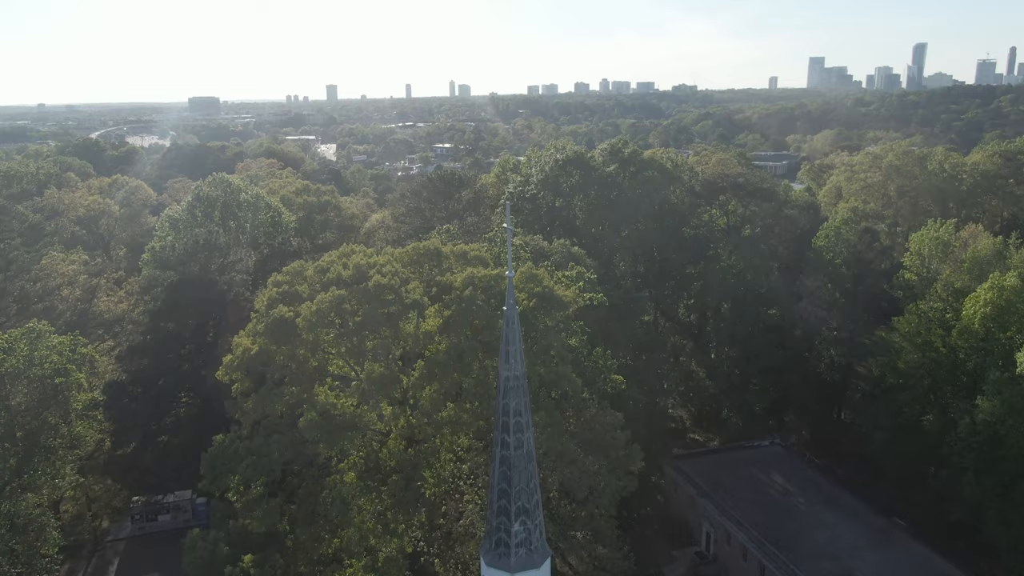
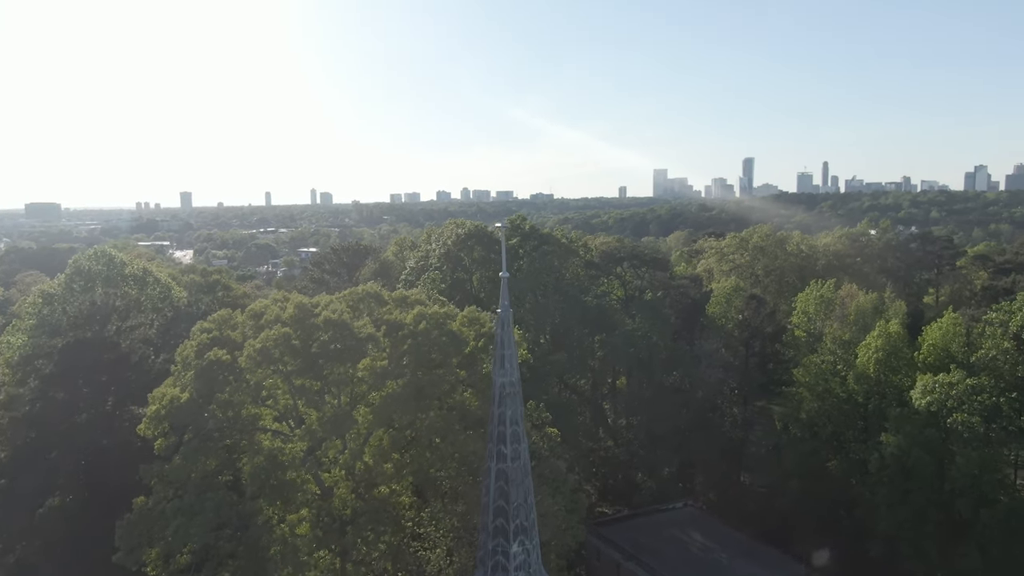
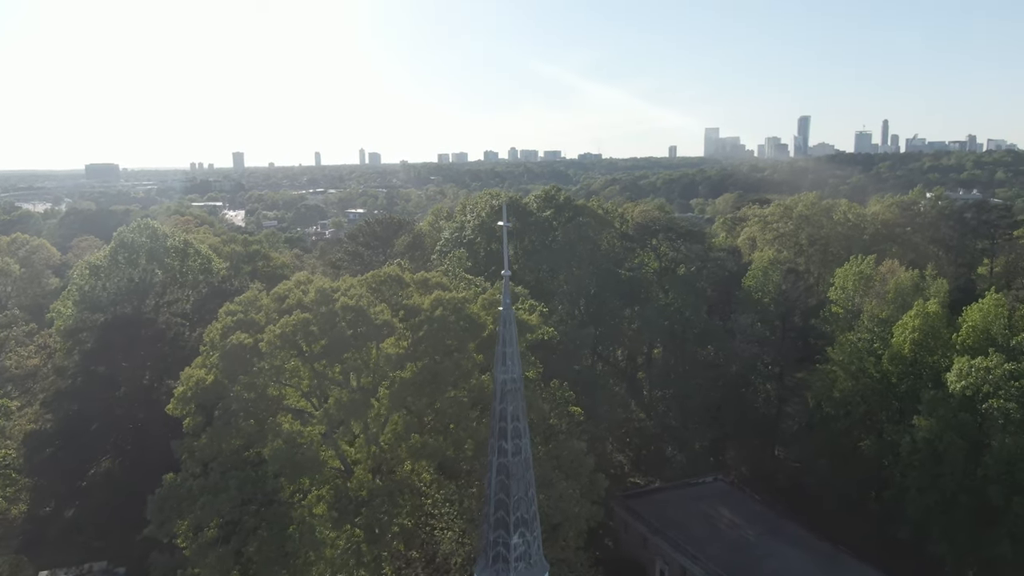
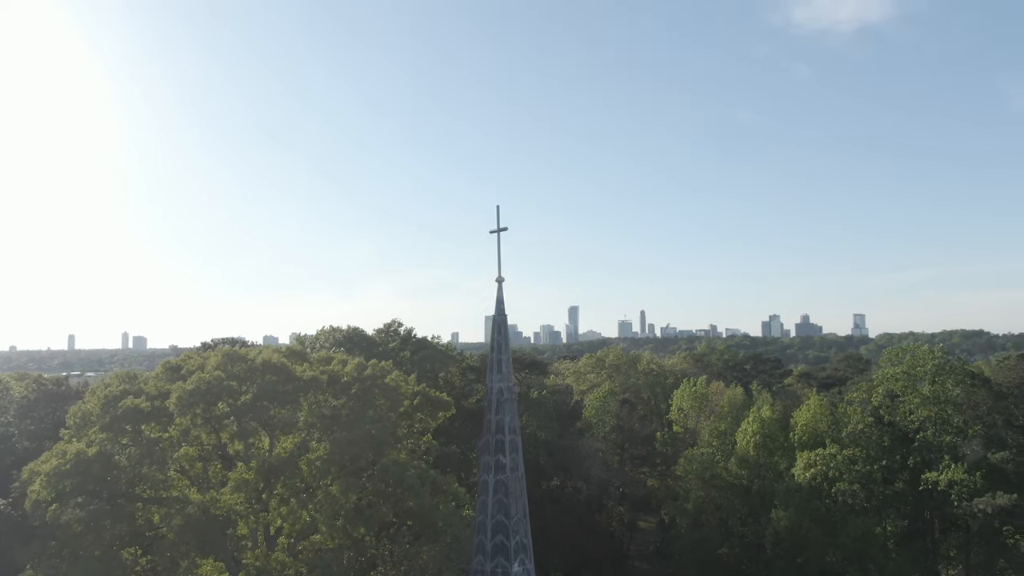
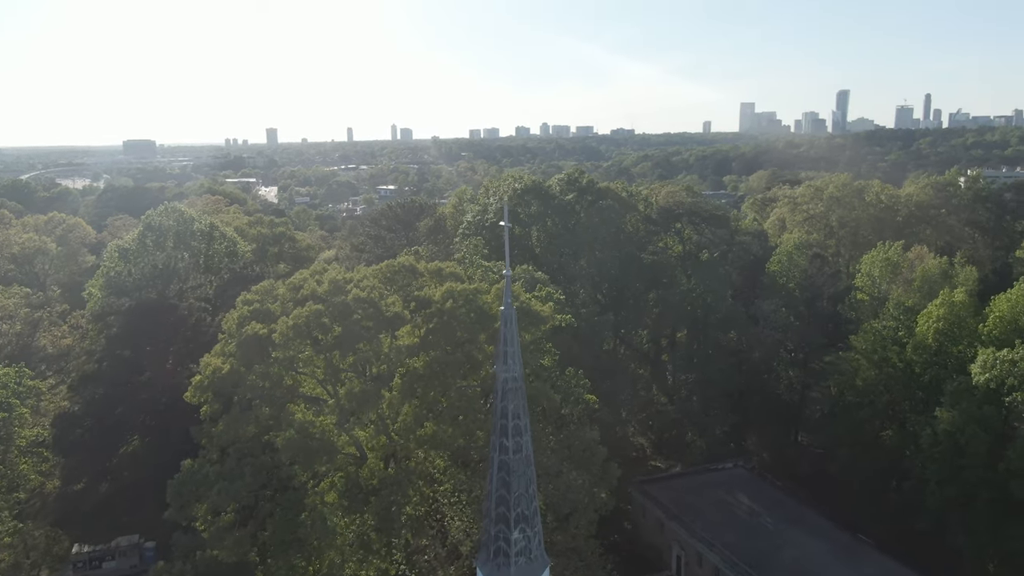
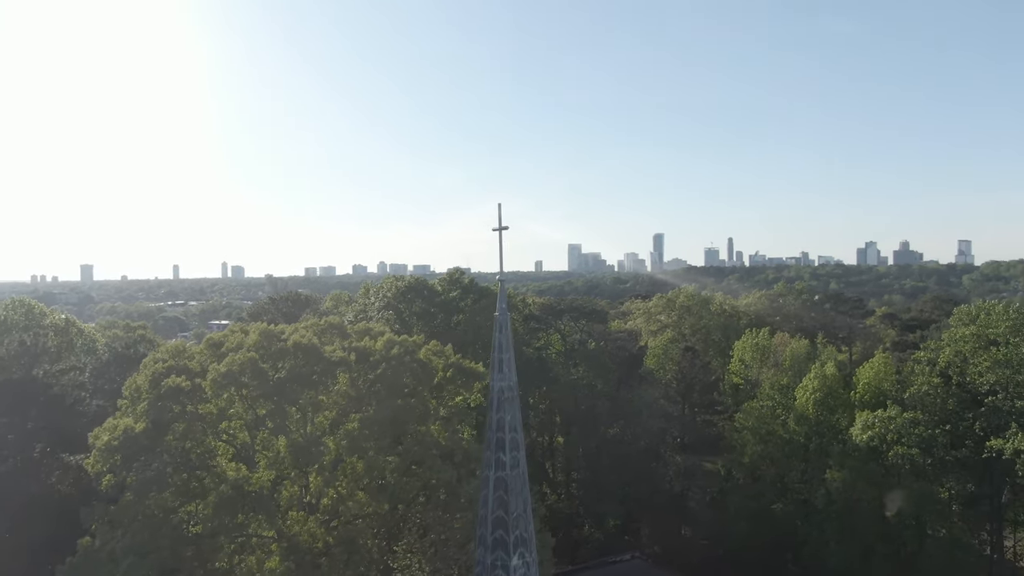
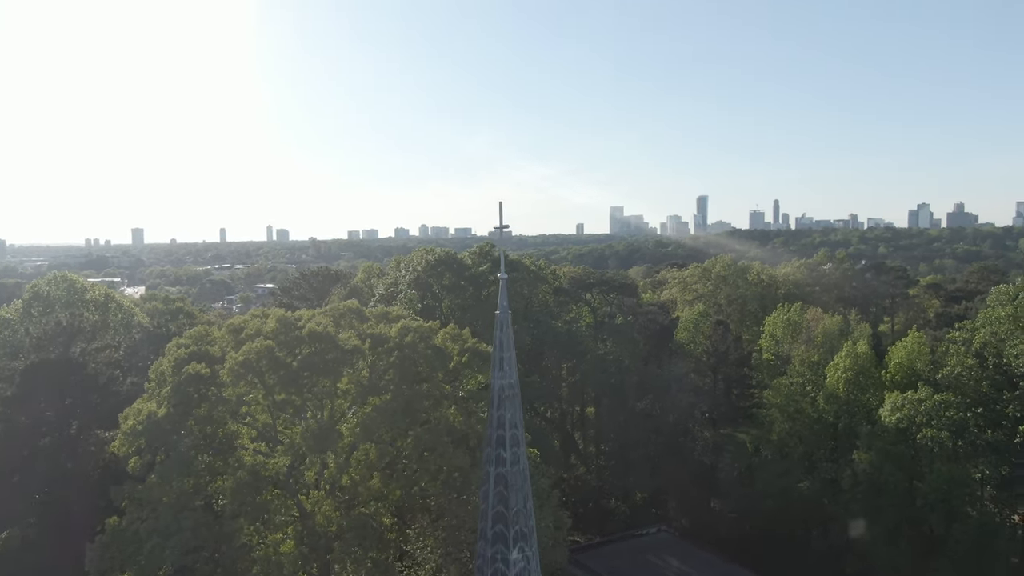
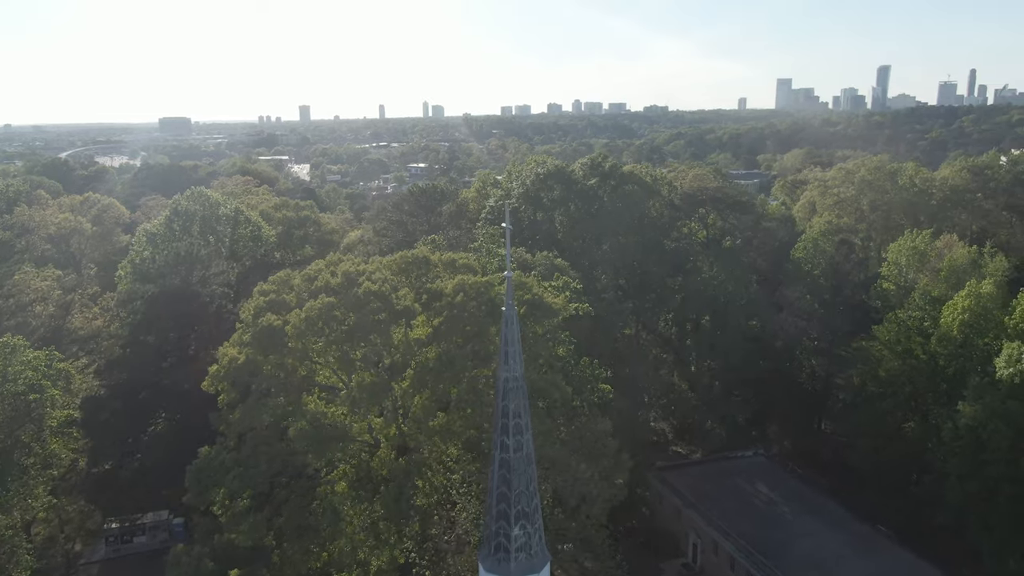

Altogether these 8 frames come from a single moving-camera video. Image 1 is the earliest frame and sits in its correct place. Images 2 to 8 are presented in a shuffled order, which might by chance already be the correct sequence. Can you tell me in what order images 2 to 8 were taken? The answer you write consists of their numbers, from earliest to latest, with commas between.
8, 5, 3, 2, 7, 6, 4
